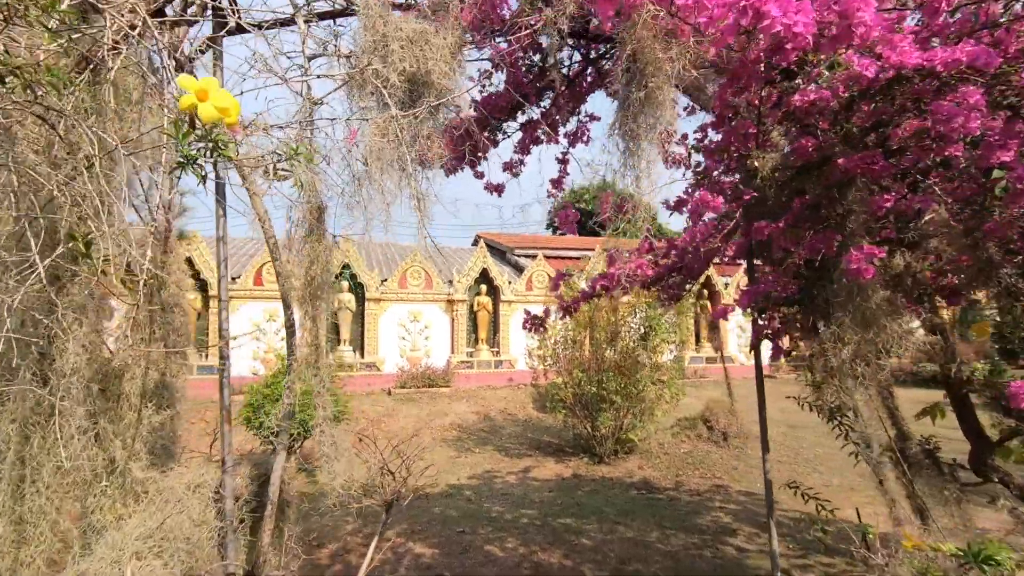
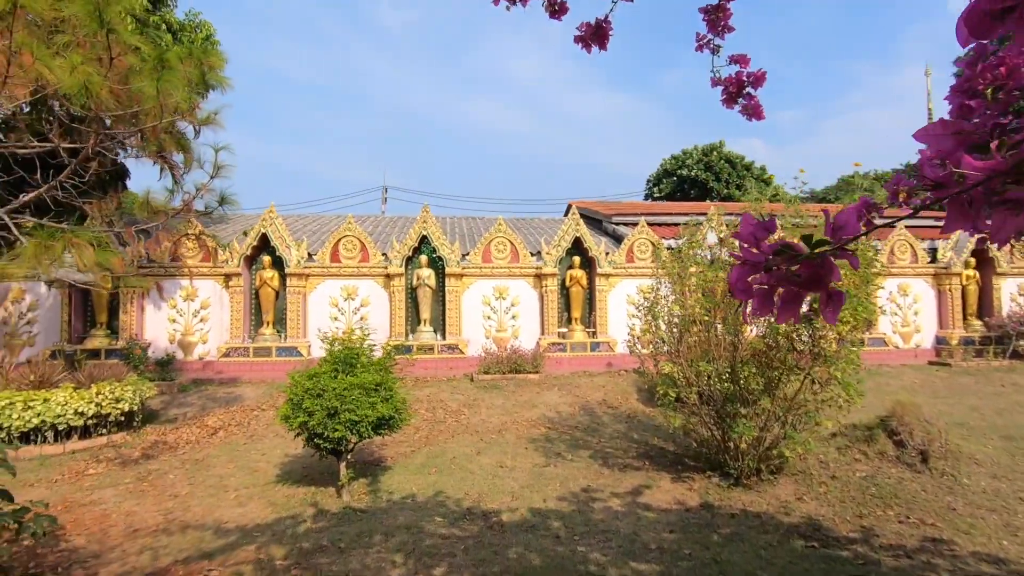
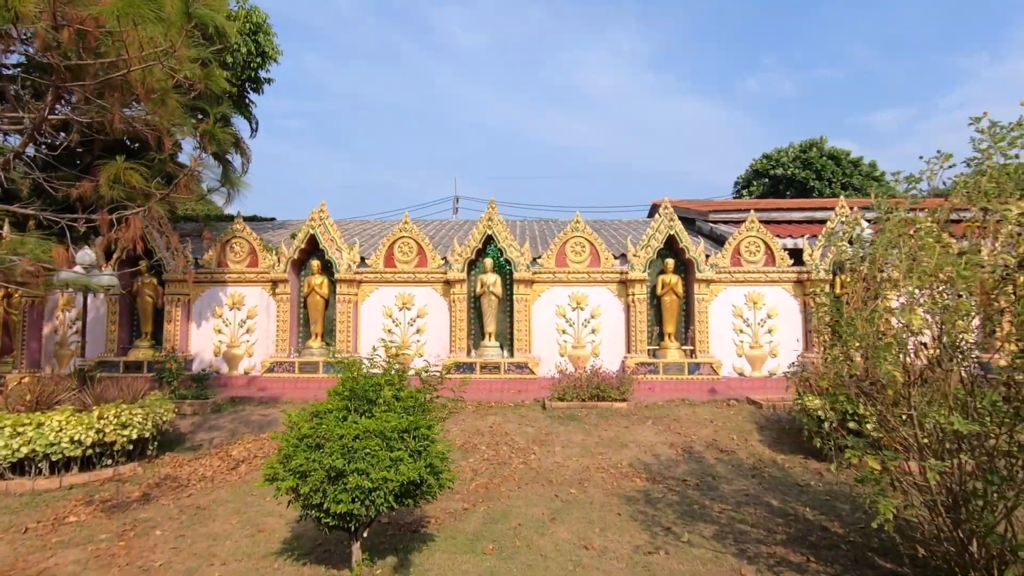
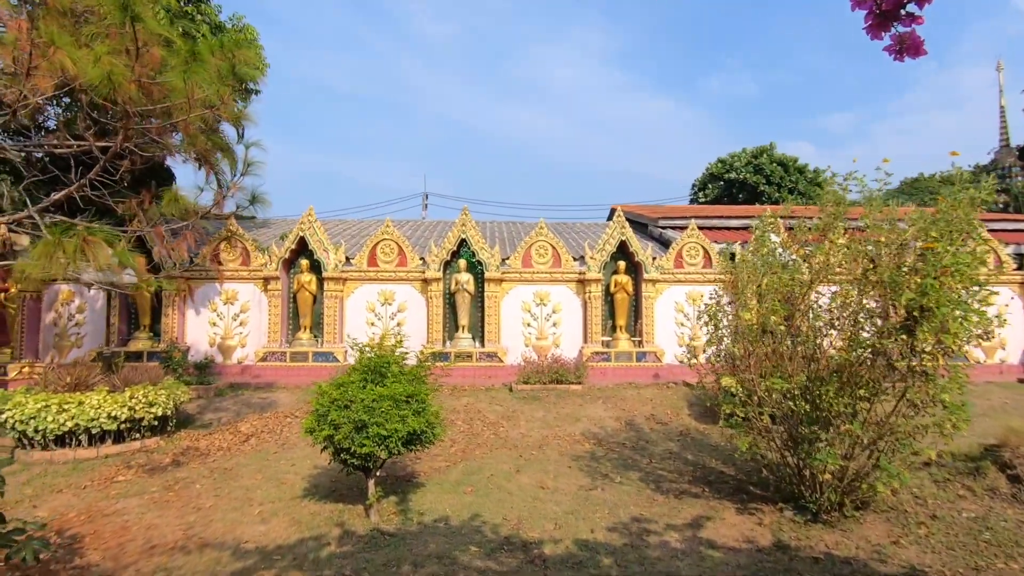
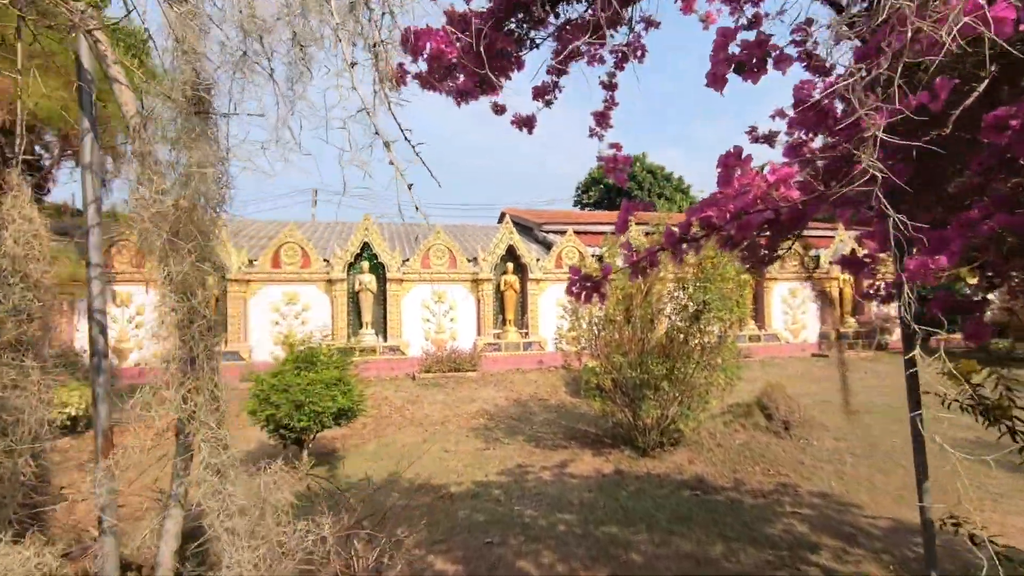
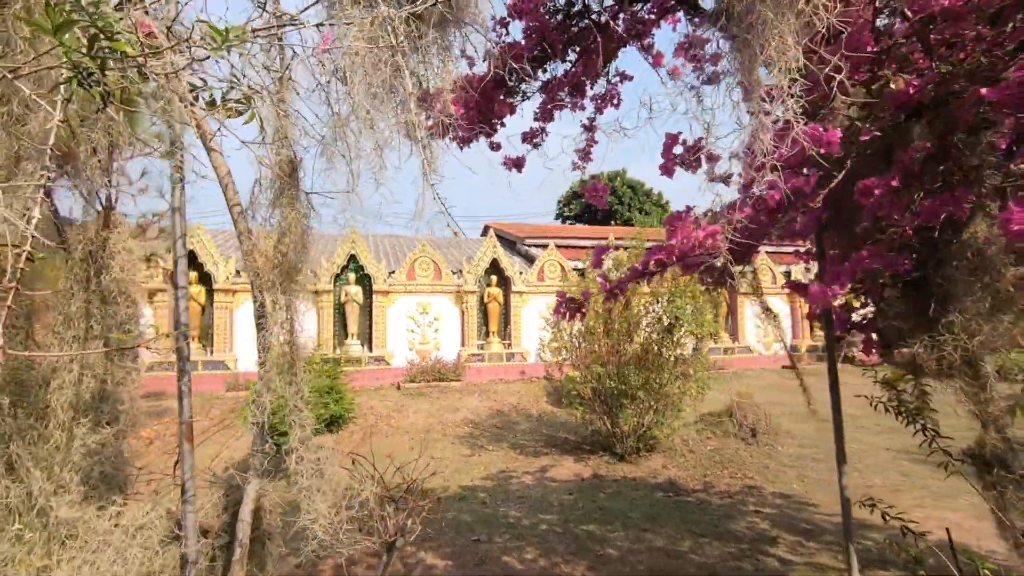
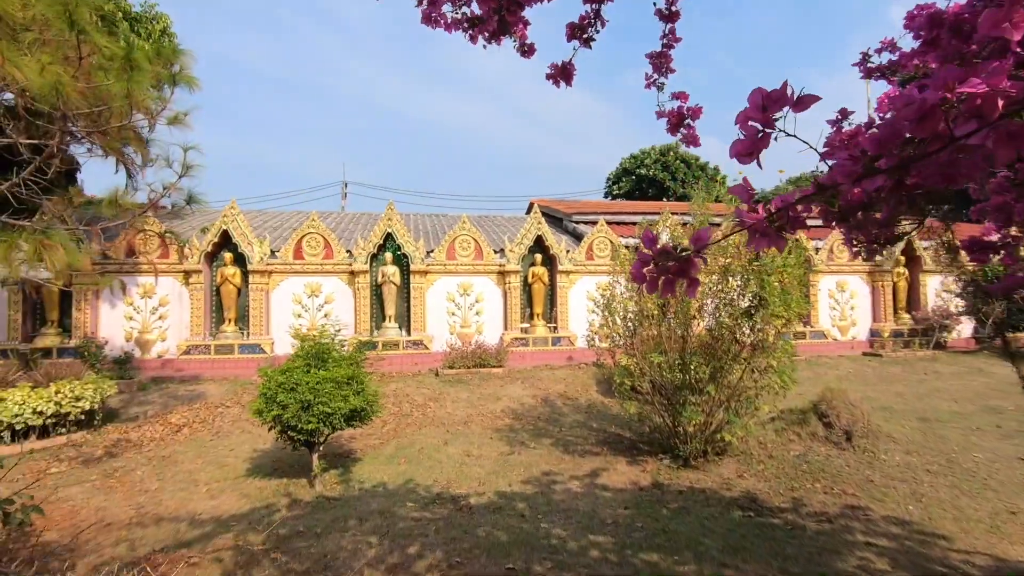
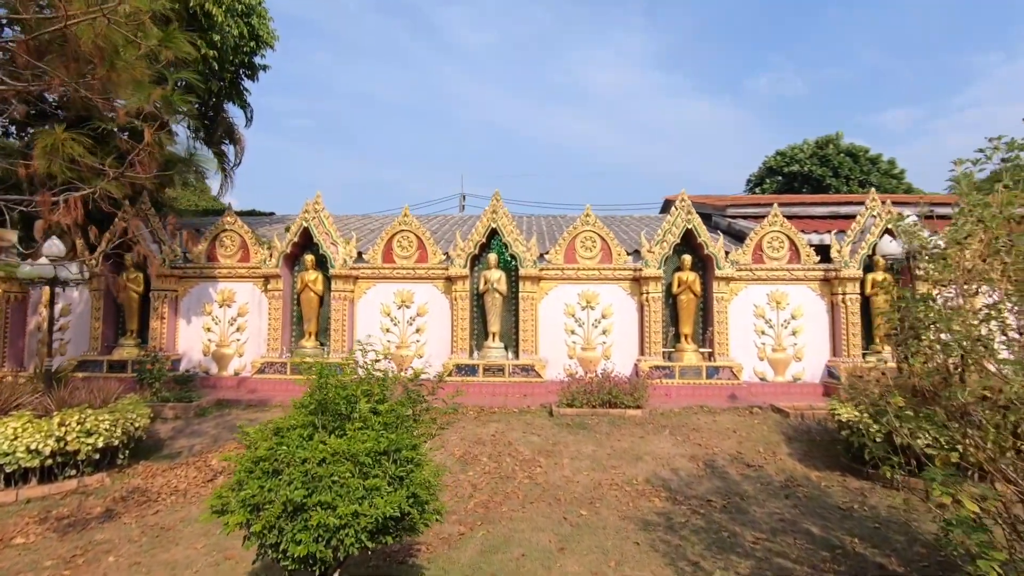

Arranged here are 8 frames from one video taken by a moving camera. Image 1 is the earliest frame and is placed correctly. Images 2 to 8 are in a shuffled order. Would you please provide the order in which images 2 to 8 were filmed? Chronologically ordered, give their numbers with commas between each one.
6, 5, 7, 2, 4, 3, 8
